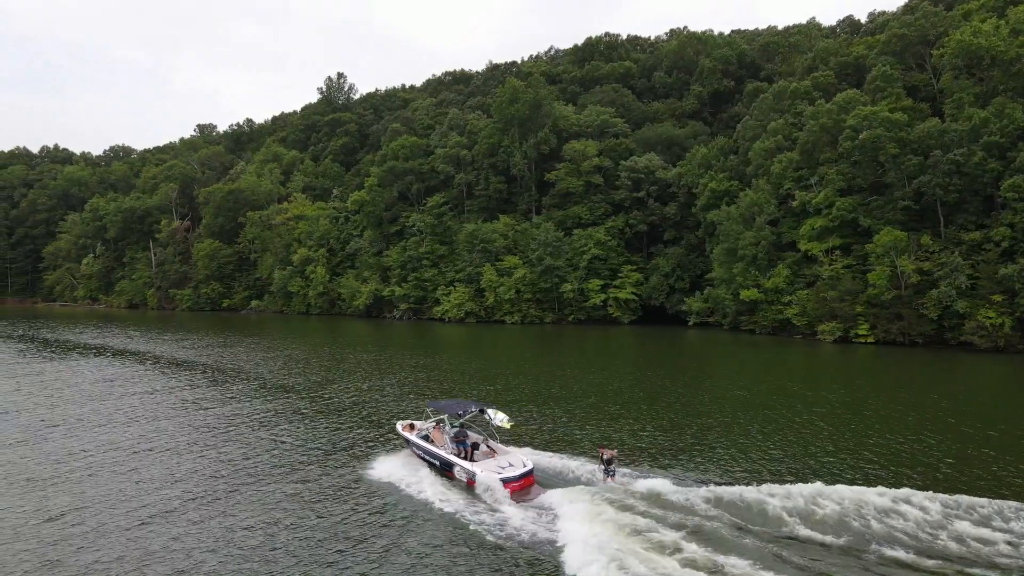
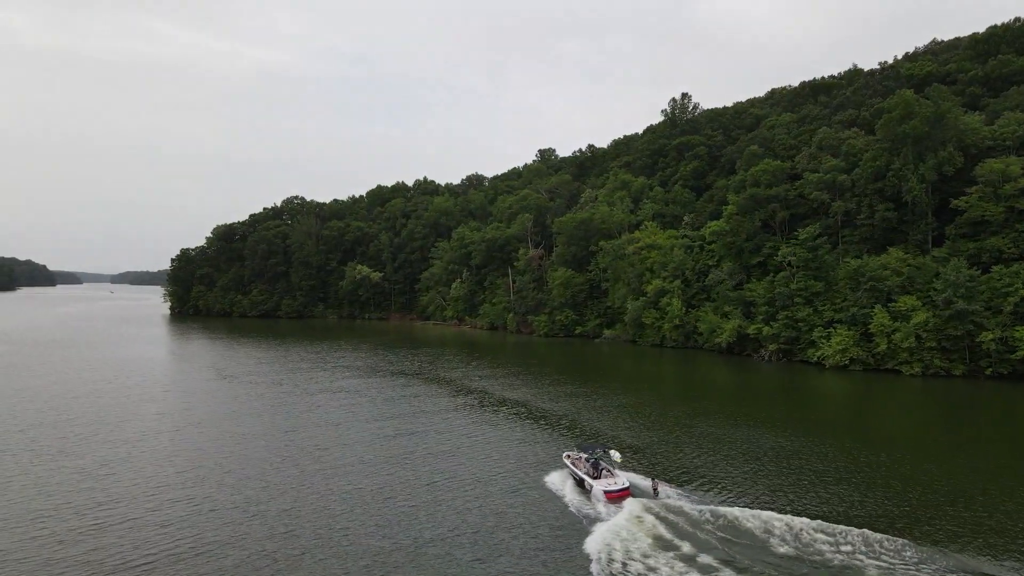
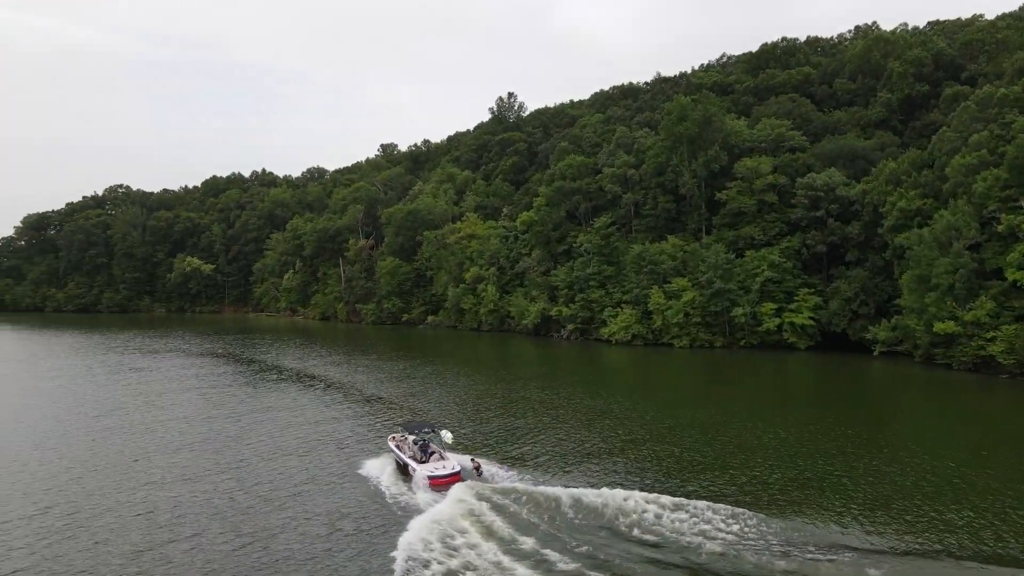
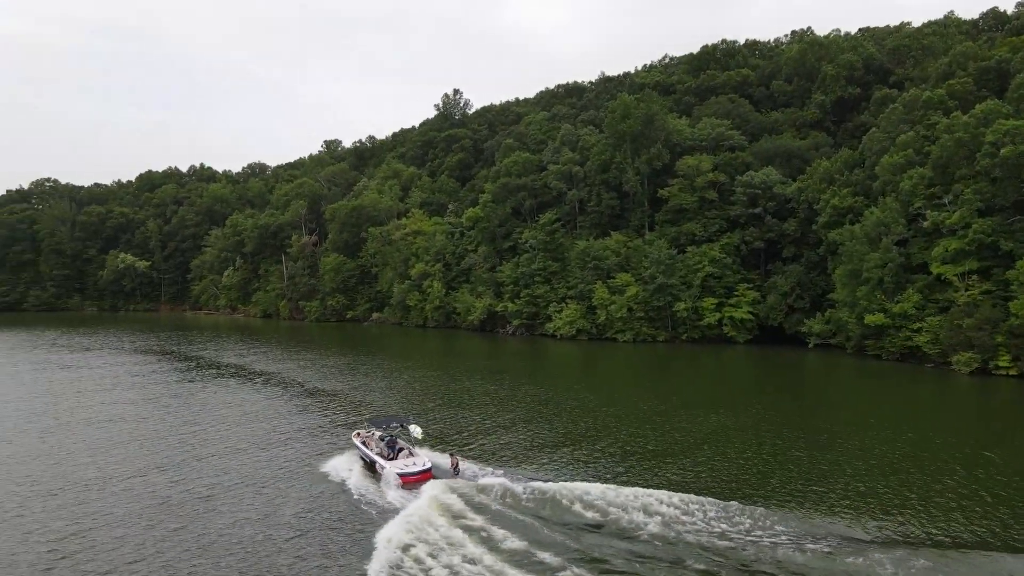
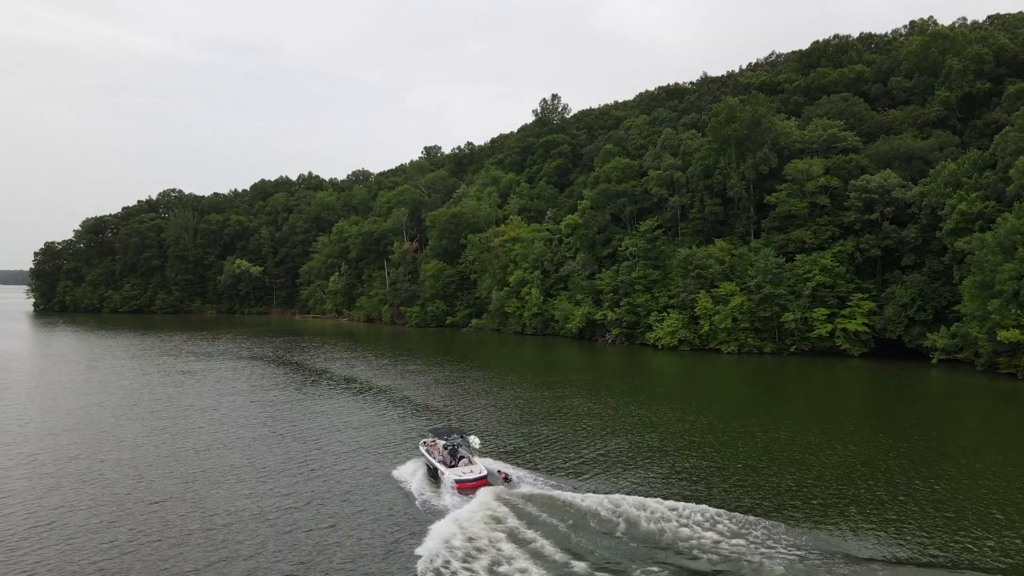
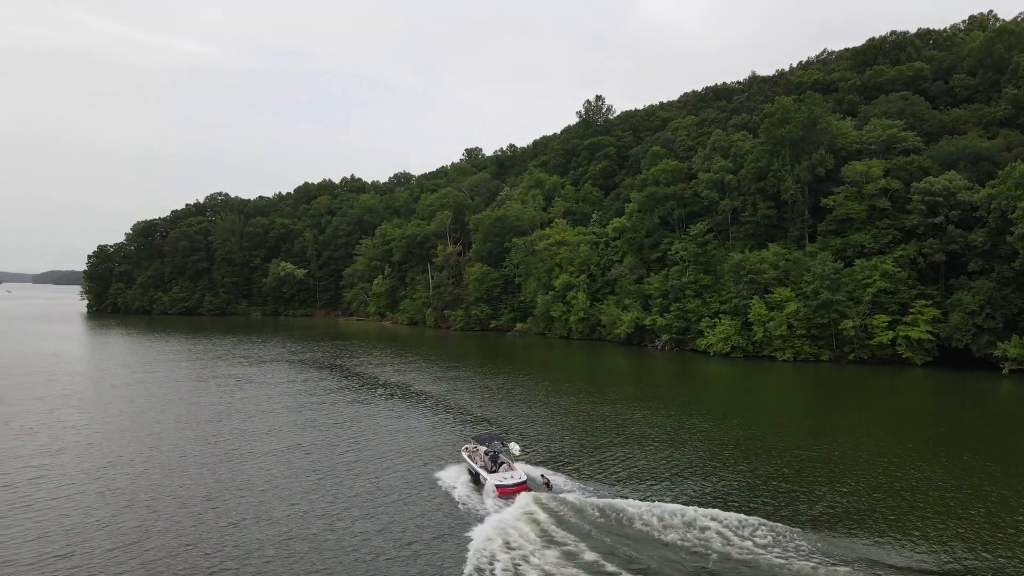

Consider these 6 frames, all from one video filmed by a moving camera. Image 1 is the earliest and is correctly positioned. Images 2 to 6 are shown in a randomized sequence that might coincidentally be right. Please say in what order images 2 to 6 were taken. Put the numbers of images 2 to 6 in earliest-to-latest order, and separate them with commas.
4, 3, 5, 6, 2
